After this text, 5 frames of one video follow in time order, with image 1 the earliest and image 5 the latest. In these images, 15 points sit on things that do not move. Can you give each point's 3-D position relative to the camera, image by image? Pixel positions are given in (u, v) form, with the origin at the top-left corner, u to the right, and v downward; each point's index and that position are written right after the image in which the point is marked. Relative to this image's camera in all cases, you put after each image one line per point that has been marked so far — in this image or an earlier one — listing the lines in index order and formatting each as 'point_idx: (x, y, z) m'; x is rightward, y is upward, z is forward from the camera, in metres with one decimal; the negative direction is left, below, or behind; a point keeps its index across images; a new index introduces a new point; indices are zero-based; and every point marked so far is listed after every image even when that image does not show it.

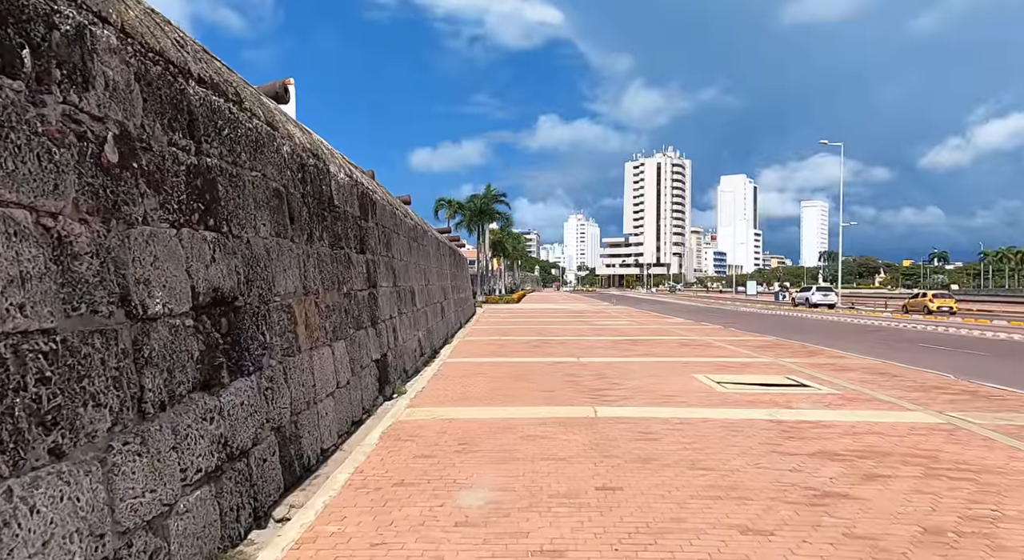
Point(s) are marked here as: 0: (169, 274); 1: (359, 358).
0: (-1.9, 0.0, +3.3) m
1: (-1.9, -1.0, +7.3) m
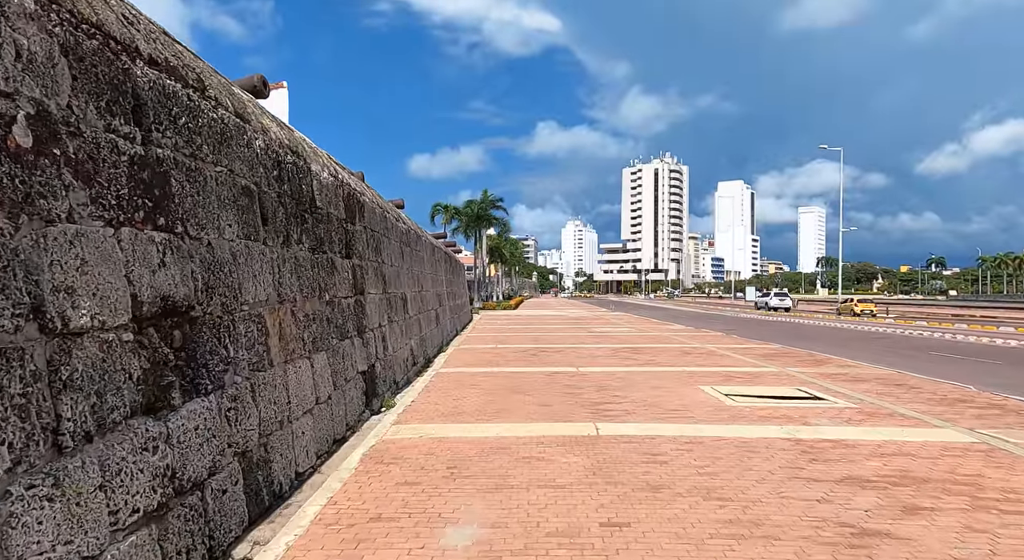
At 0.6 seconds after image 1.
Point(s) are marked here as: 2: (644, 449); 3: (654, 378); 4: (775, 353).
0: (-2.0, 0.0, +2.8) m
1: (-2.0, -1.0, +6.8) m
2: (+1.2, -1.5, +5.1) m
3: (+2.4, -1.6, +9.7) m
4: (+6.1, -1.7, +13.6) m
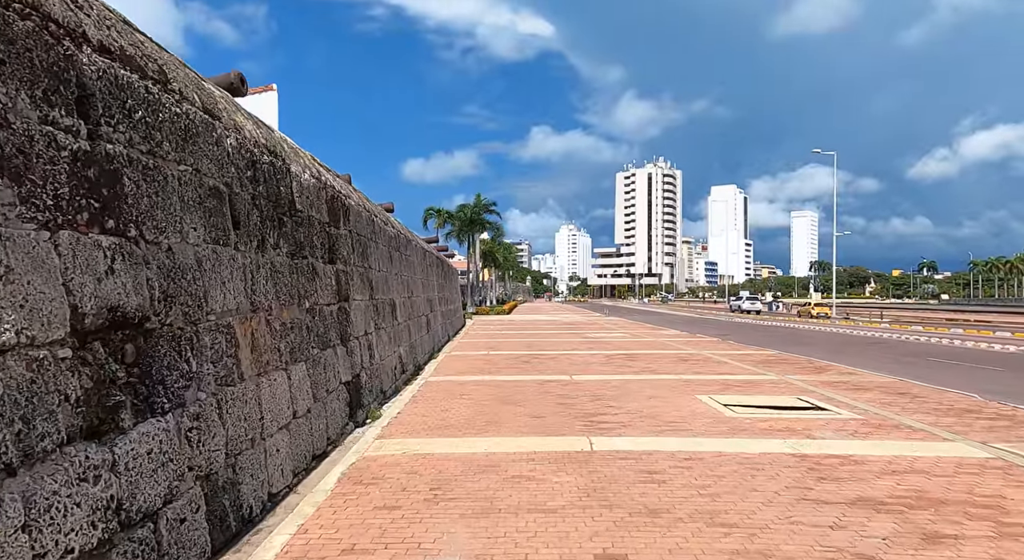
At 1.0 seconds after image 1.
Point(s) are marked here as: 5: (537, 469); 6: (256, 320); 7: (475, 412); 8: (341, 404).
0: (-2.1, 0.0, +2.5) m
1: (-2.1, -1.1, +6.5) m
2: (+1.1, -1.5, +4.8) m
3: (+2.2, -1.7, +9.4) m
4: (+5.9, -1.8, +13.3) m
5: (+0.2, -1.6, +4.8) m
6: (-2.1, -0.3, +4.9) m
7: (-0.5, -1.7, +7.7) m
8: (-2.0, -1.5, +7.0) m
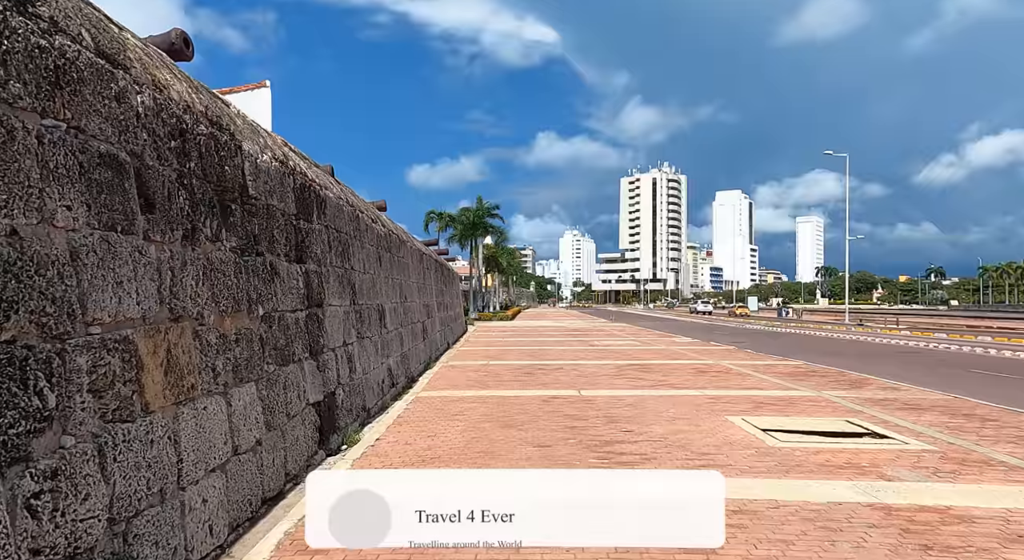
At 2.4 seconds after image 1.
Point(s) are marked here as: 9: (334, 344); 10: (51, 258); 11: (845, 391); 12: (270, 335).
0: (-2.1, 0.0, +1.4) m
1: (-2.1, -1.1, +5.3) m
2: (+1.0, -1.5, +3.7) m
3: (+2.2, -1.8, +8.3) m
4: (+6.0, -1.9, +12.1) m
5: (+0.2, -1.6, +3.7) m
6: (-2.2, -0.3, +3.8) m
7: (-0.5, -1.8, +6.5) m
8: (-2.1, -1.5, +5.9) m
9: (-2.2, -0.8, +7.2) m
10: (-2.2, +0.1, +2.7) m
11: (+5.4, -1.8, +9.5) m
12: (-2.2, -0.5, +5.3) m
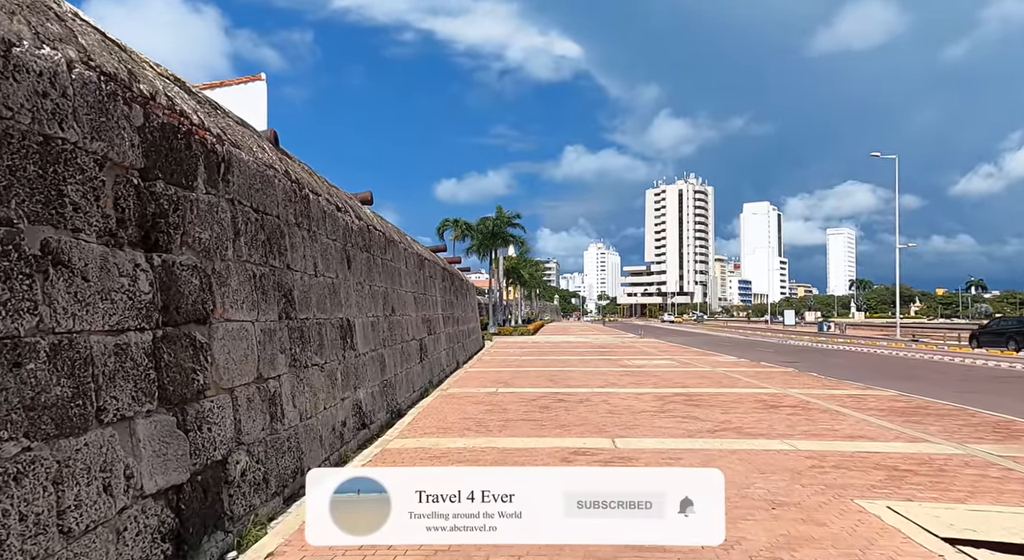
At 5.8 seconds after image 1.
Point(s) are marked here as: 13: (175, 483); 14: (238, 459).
0: (-2.3, +0.1, -1.2) m
1: (-2.2, -1.1, +2.7) m
2: (+0.9, -1.5, +0.9) m
3: (+2.3, -1.8, +5.5) m
4: (+6.2, -2.0, +9.2) m
5: (0.0, -1.5, +1.0) m
6: (-2.3, -0.3, +1.2) m
7: (-0.5, -1.7, +3.8) m
8: (-2.1, -1.5, +3.2) m
9: (-2.2, -0.8, +4.6) m
10: (-2.4, +0.2, +0.2) m
11: (+5.5, -1.8, +6.5) m
12: (-2.3, -0.4, +2.7) m
13: (-2.1, -1.3, +3.7) m
14: (-2.1, -1.4, +4.5) m
